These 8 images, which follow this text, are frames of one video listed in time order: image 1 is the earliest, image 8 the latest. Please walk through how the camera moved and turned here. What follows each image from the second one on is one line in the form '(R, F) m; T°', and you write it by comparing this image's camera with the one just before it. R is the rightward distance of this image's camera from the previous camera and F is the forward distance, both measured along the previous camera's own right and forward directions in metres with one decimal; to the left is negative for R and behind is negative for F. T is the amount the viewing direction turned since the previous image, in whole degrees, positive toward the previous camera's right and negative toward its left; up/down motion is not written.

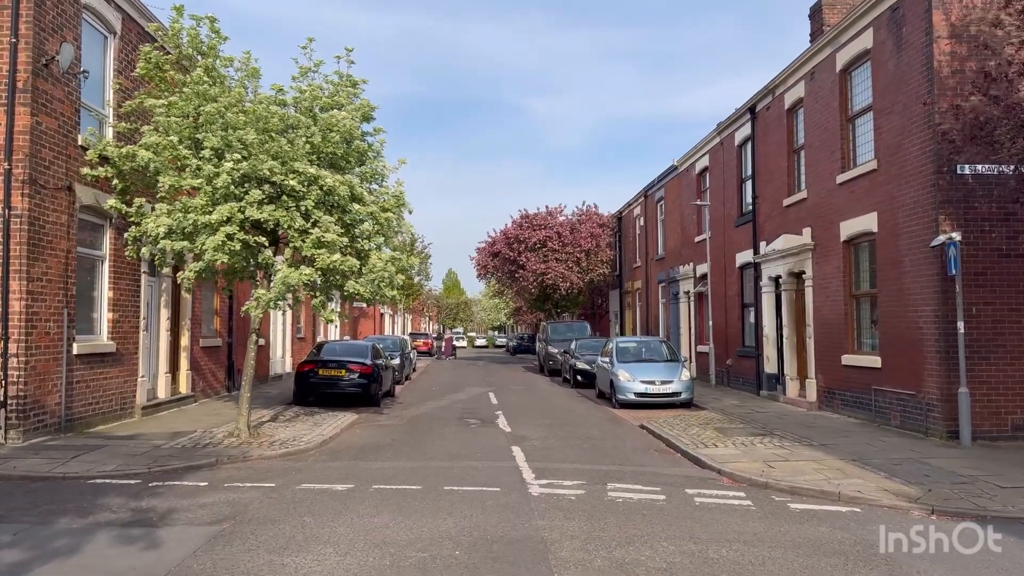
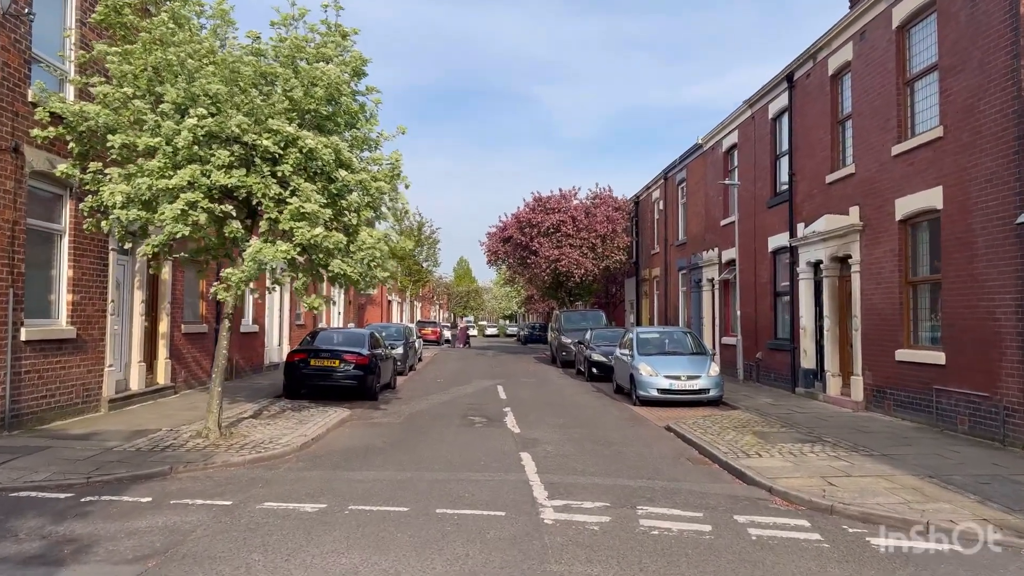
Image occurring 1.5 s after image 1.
(0.0, +1.5) m; -1°
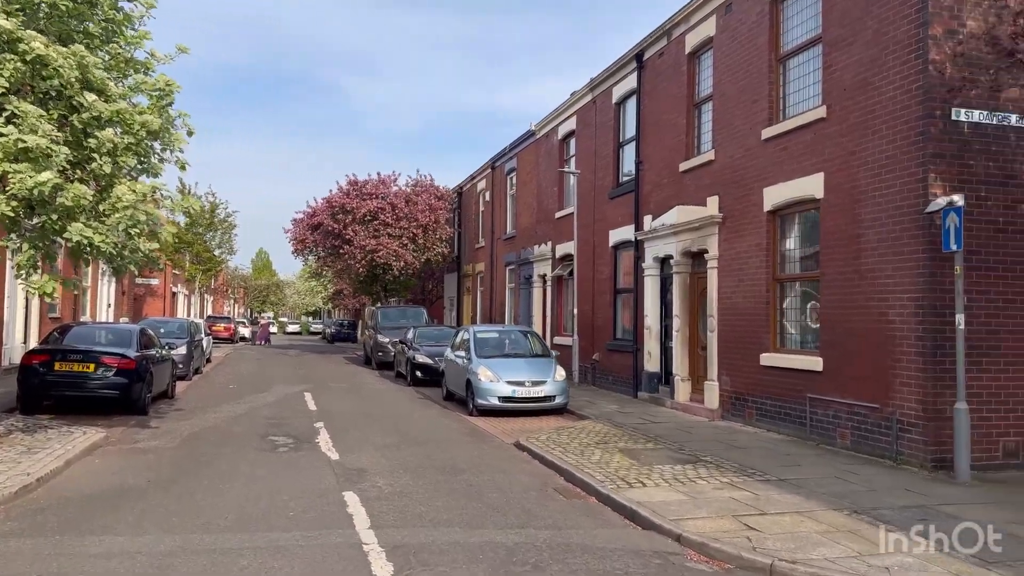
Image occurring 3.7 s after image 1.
(-0.2, +2.3) m; +14°
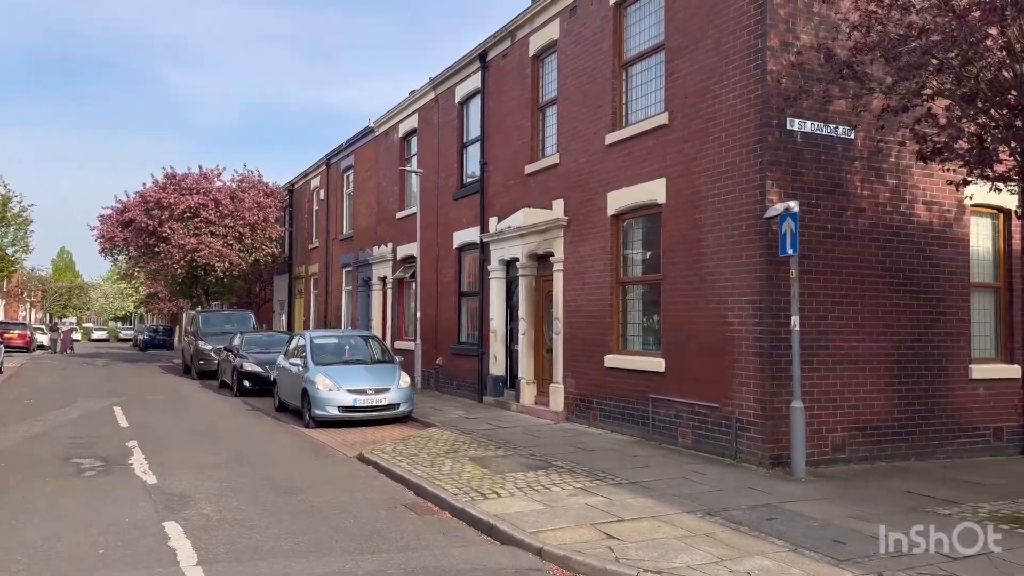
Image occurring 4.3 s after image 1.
(-0.1, +0.4) m; +12°
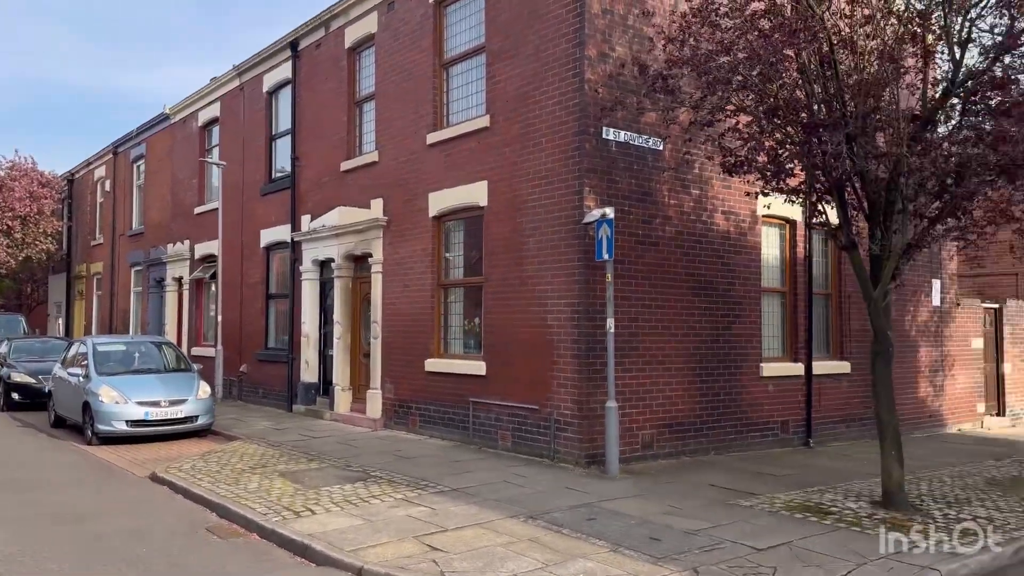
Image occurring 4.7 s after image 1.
(-0.1, +0.3) m; +13°
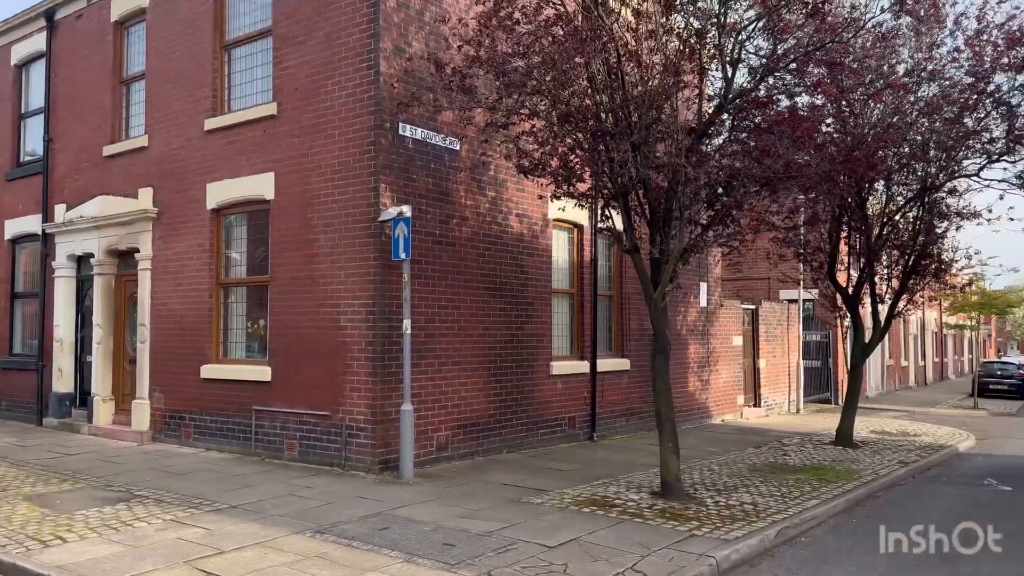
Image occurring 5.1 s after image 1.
(0.0, +0.2) m; +15°
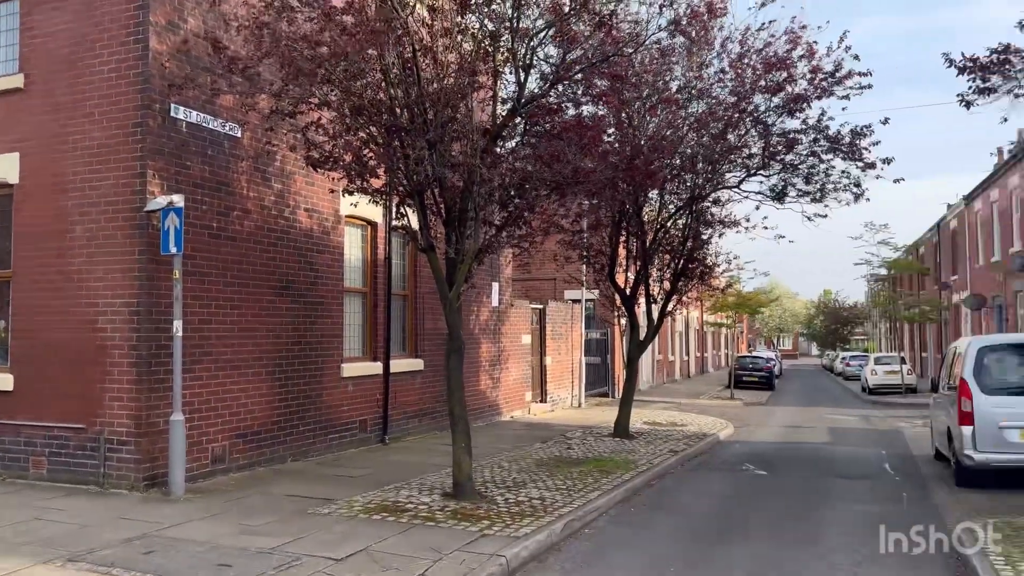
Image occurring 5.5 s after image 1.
(0.0, +0.2) m; +15°
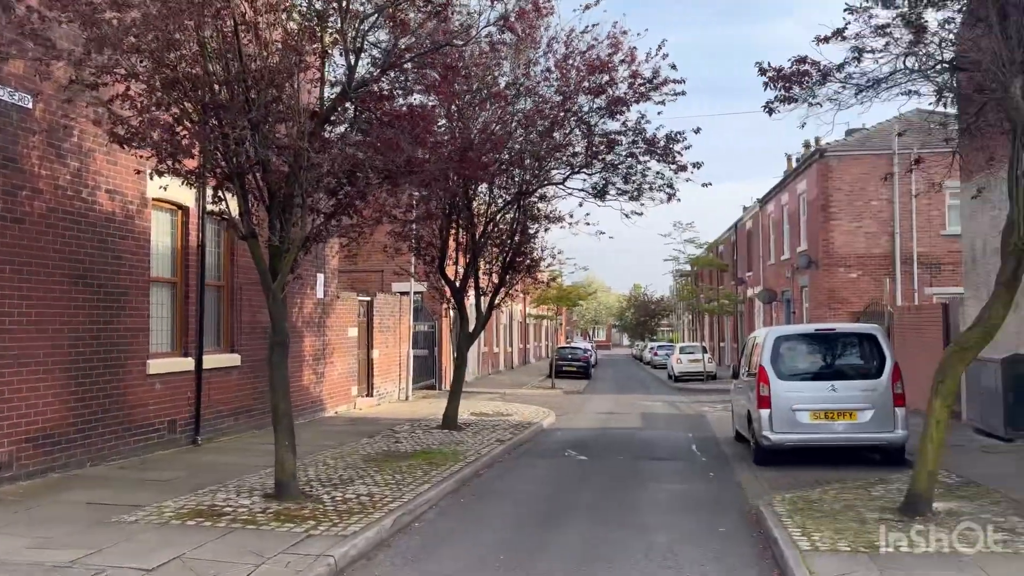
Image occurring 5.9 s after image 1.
(0.0, +0.1) m; +12°
